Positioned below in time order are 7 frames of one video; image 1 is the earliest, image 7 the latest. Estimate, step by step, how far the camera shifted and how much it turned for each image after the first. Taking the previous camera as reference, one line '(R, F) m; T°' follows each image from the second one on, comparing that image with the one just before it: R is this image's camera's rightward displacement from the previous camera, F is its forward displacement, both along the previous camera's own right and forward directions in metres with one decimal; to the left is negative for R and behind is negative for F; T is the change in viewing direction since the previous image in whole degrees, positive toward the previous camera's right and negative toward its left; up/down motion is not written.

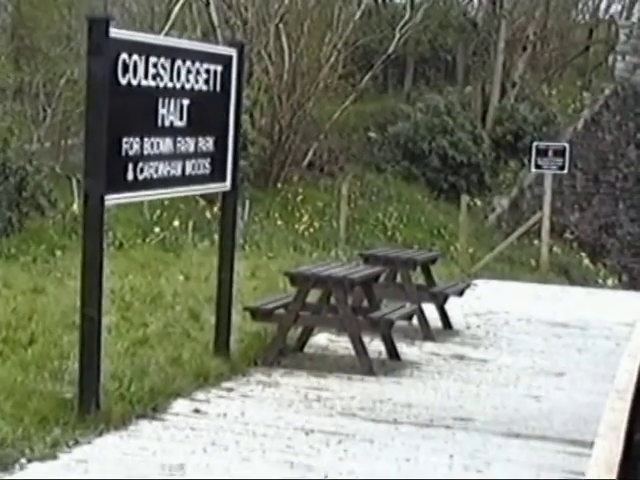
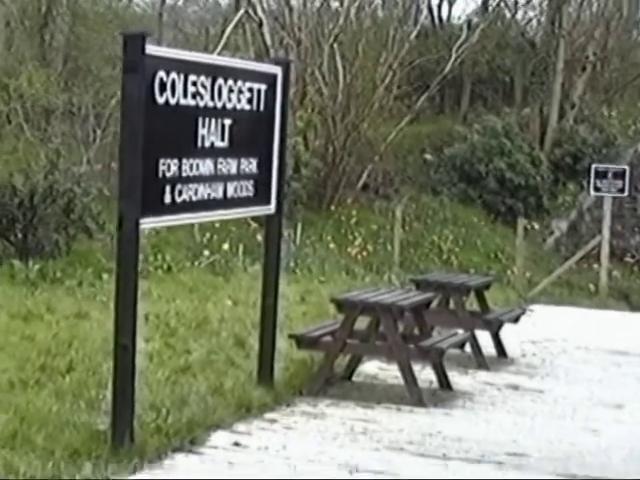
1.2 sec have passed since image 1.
(+0.1, +0.3) m; -2°
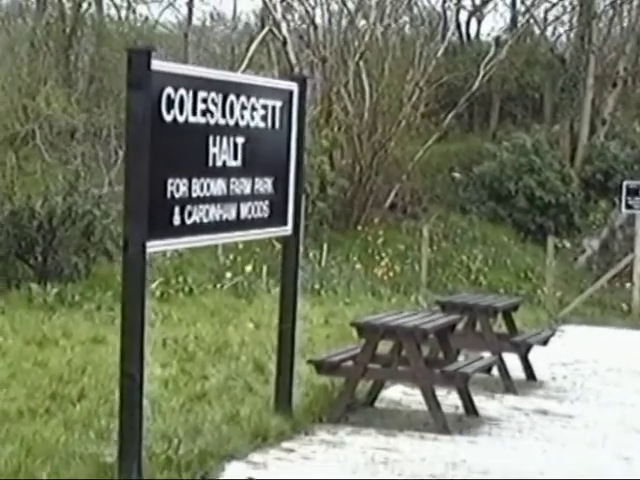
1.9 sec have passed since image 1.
(+0.1, +0.3) m; -1°
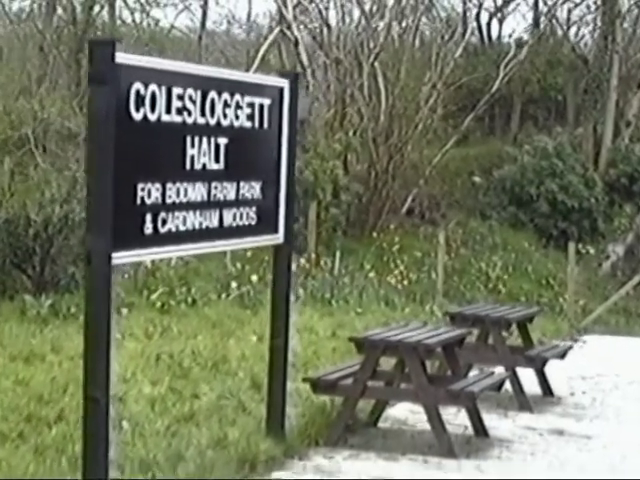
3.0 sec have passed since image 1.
(+0.2, +0.5) m; -1°
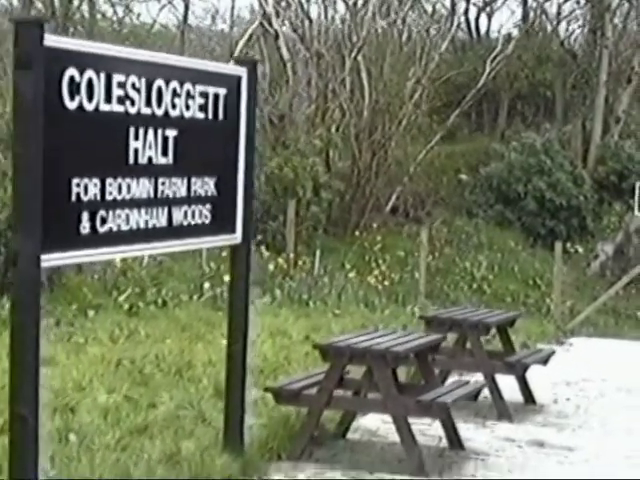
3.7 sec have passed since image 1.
(+0.1, +0.5) m; 0°
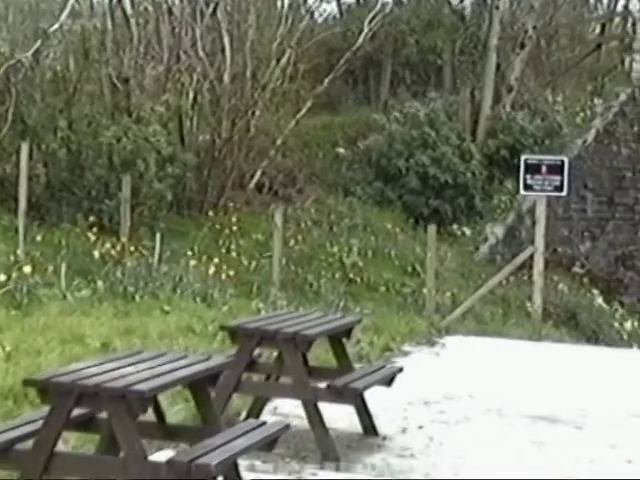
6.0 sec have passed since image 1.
(+0.6, +2.0) m; +3°
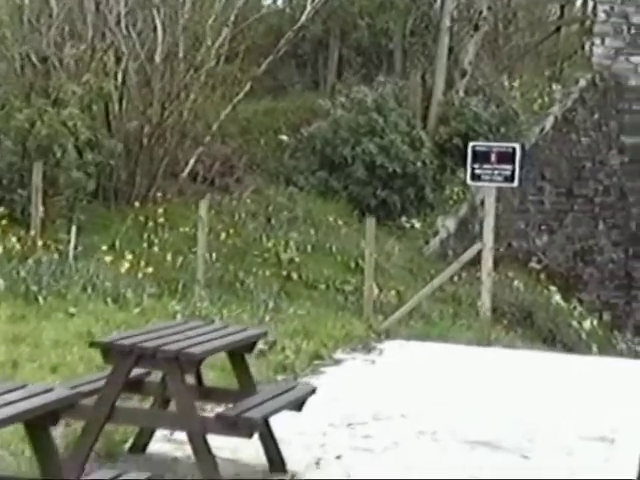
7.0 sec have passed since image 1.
(+0.3, +1.1) m; +1°
